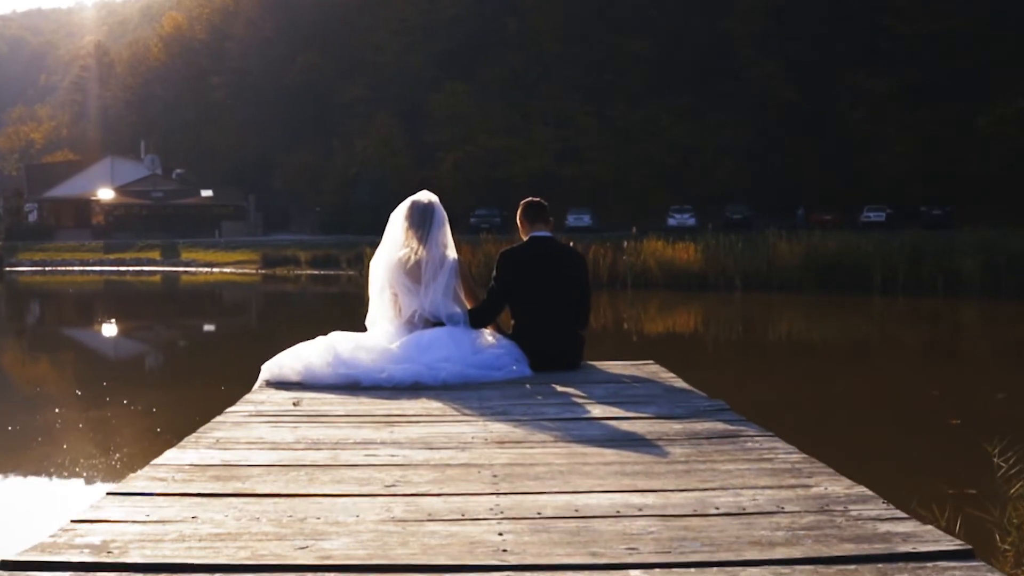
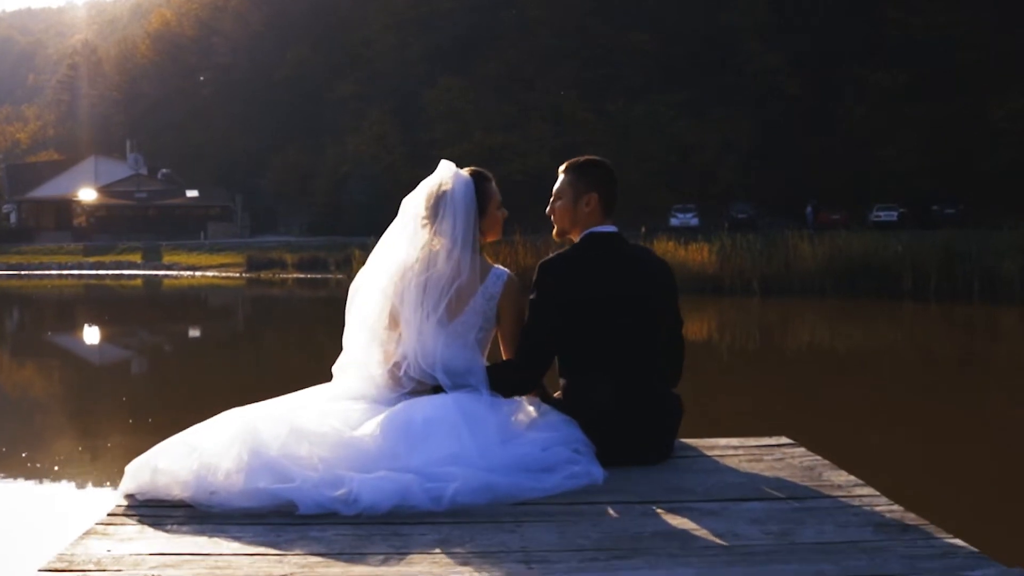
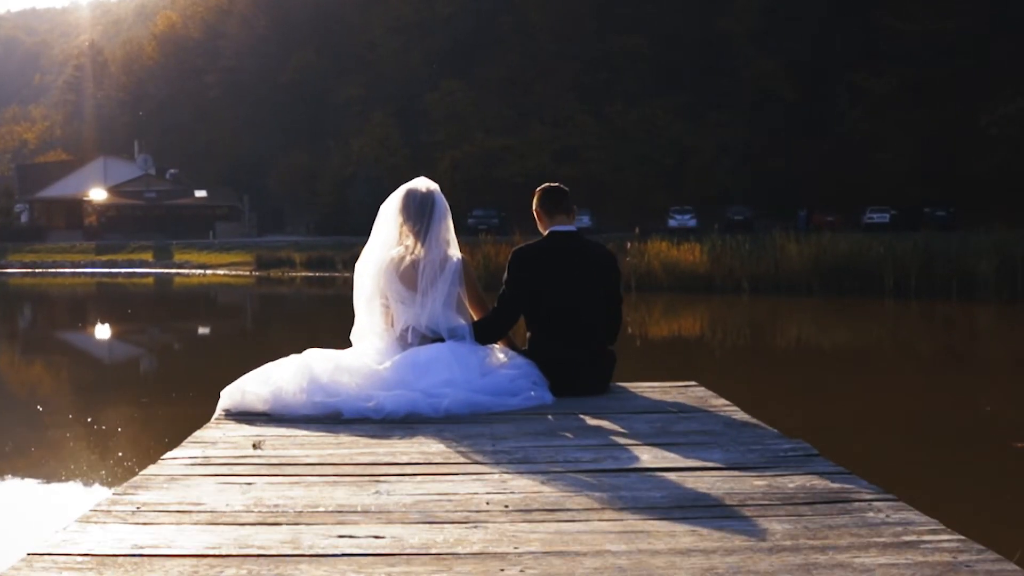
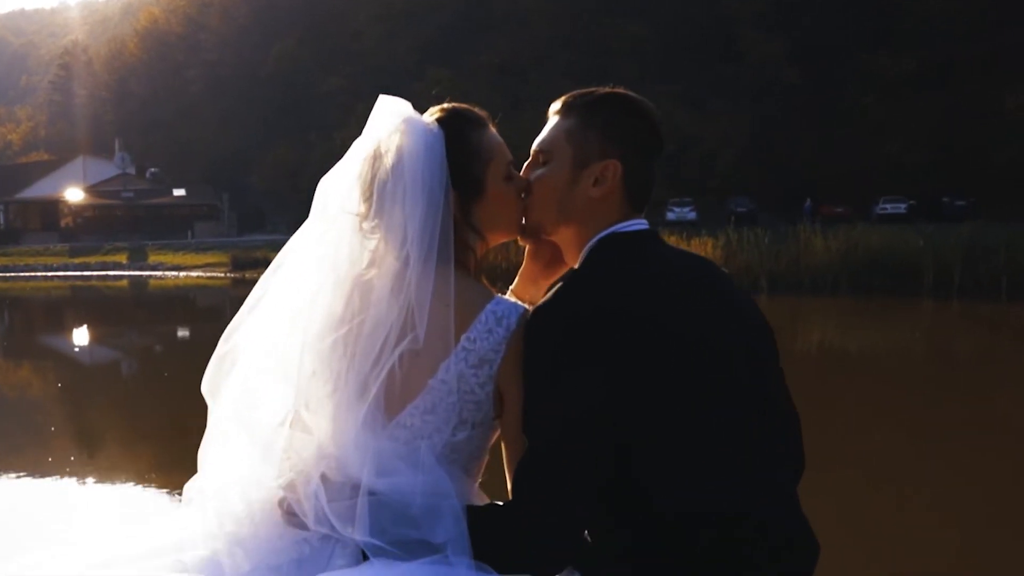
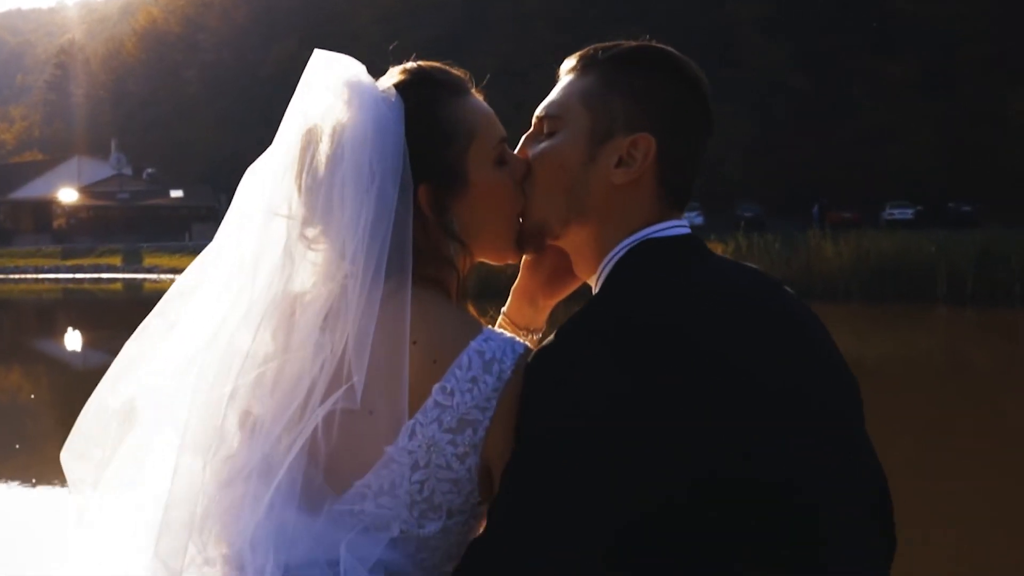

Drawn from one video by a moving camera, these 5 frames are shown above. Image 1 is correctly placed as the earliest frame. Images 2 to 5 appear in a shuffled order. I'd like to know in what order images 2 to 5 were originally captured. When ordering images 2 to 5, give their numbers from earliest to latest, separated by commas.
3, 2, 4, 5
